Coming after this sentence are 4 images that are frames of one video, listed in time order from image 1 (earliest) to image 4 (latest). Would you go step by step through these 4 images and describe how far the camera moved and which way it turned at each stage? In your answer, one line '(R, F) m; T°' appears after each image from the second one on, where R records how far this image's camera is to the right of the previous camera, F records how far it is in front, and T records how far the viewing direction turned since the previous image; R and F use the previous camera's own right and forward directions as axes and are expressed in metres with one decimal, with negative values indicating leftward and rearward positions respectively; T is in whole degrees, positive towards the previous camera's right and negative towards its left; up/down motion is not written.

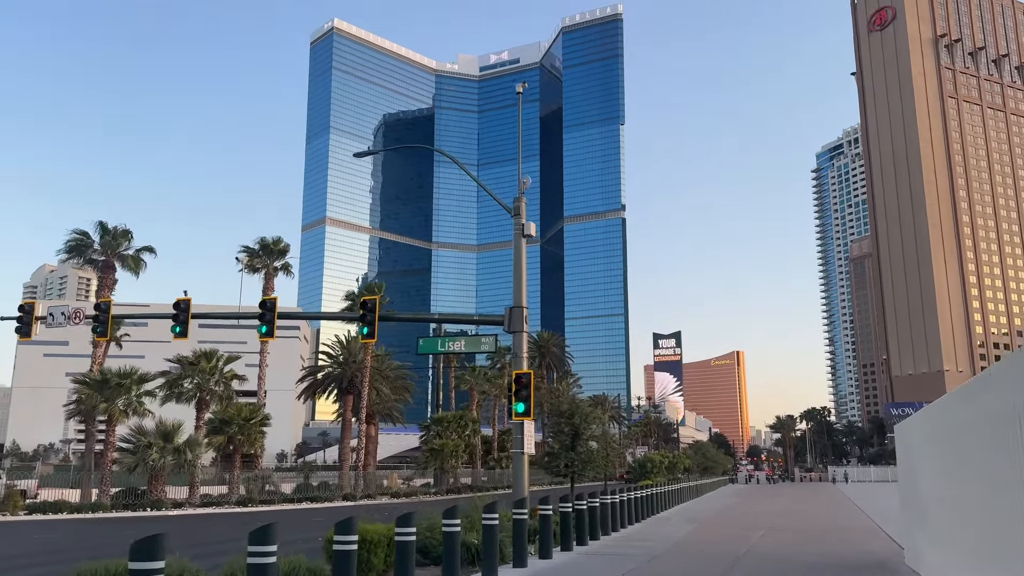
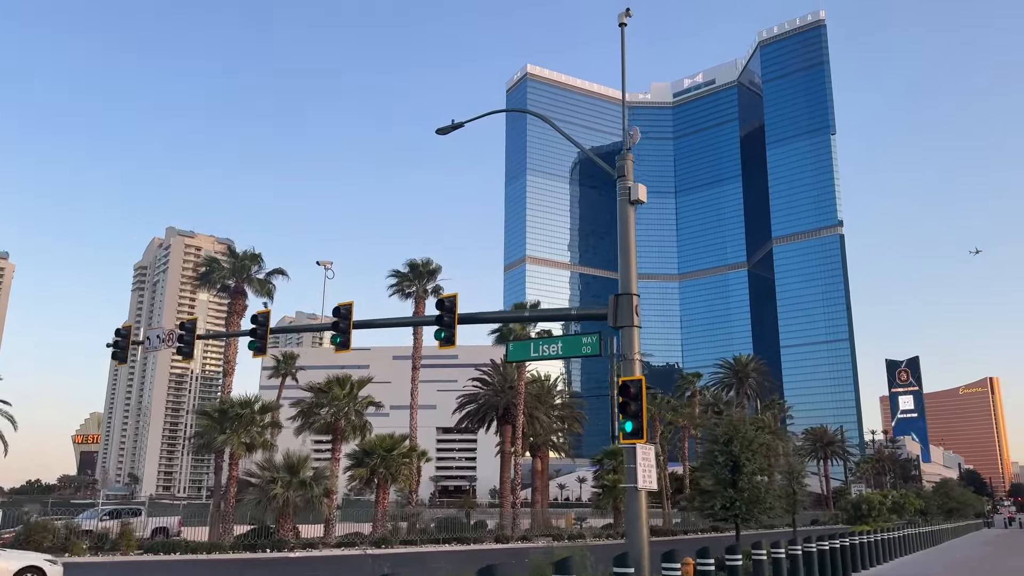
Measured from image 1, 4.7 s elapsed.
(+1.9, +4.7) m; -15°
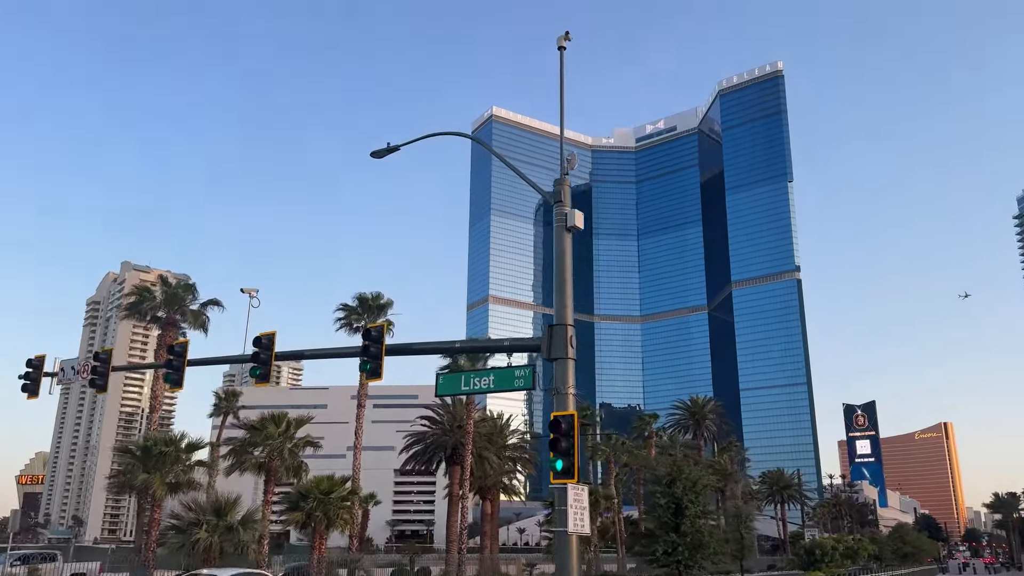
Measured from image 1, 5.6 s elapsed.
(+0.6, +0.8) m; +3°
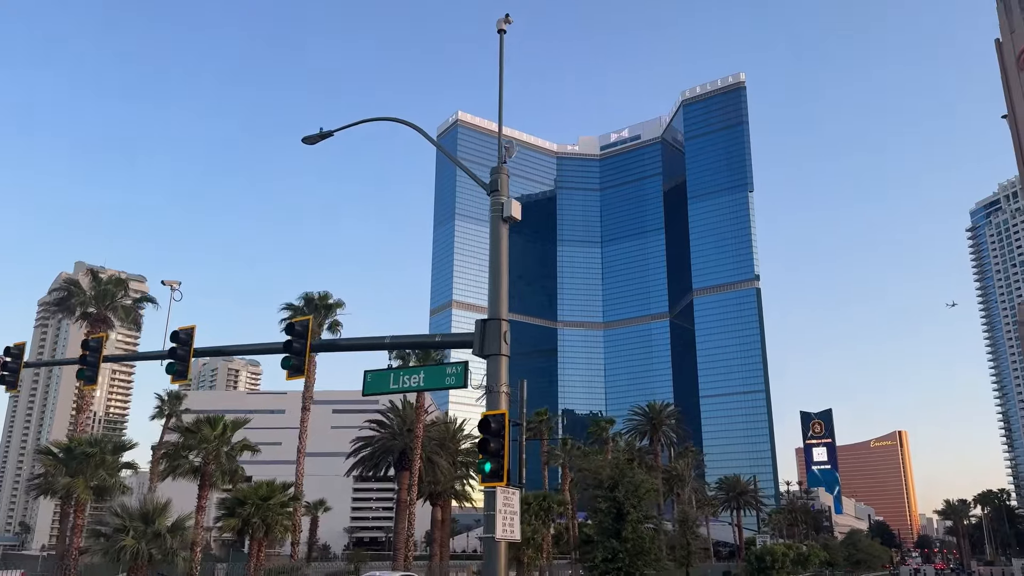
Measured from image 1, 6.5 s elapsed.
(+0.6, +0.7) m; +3°
